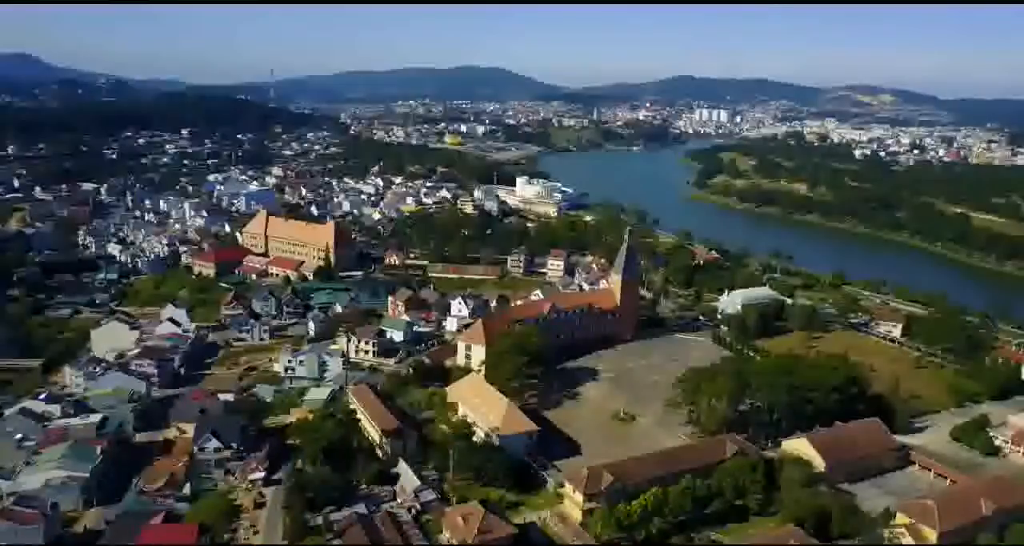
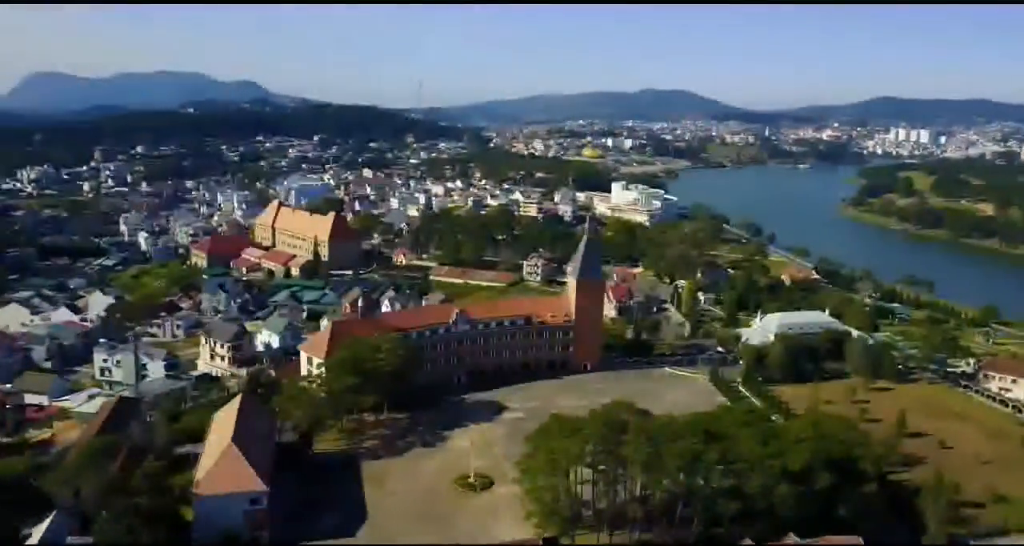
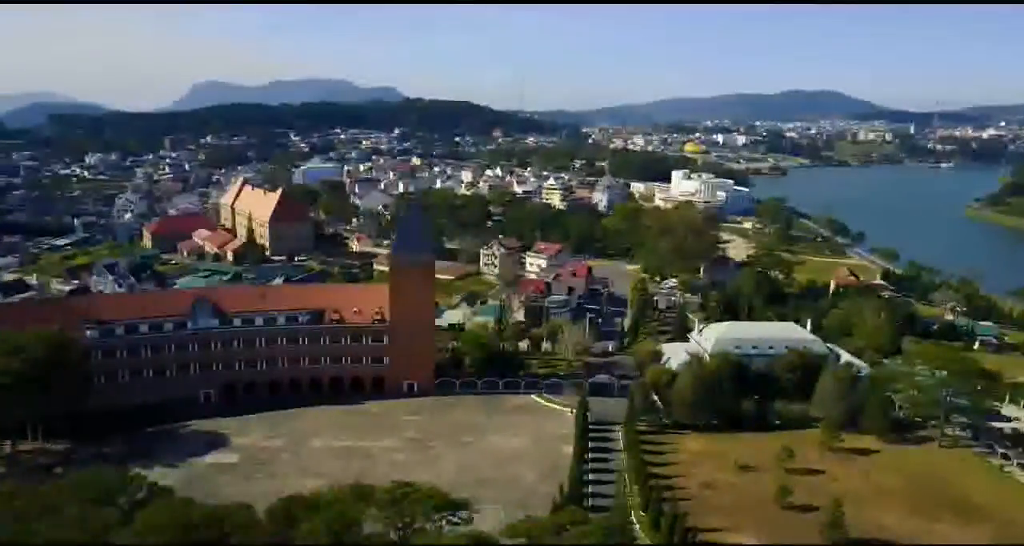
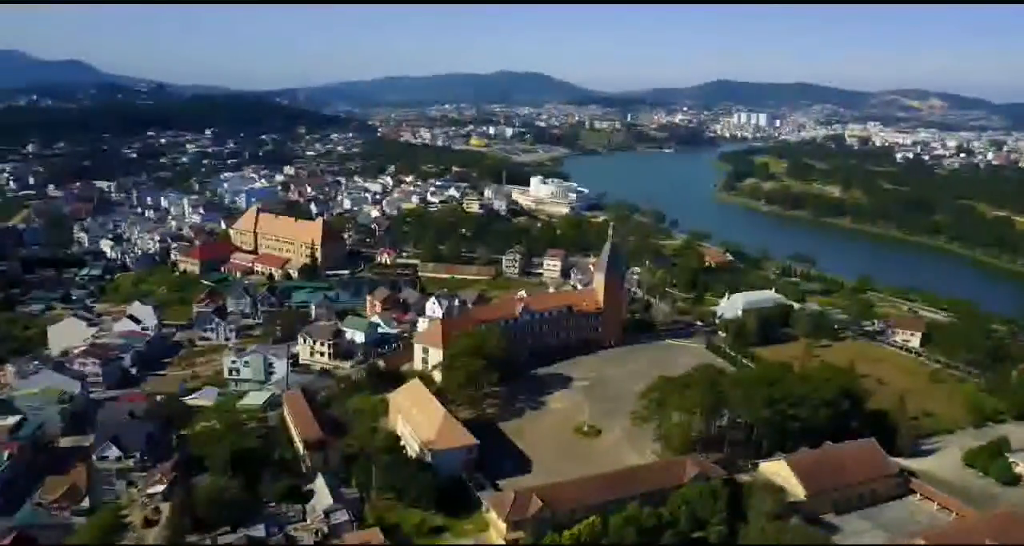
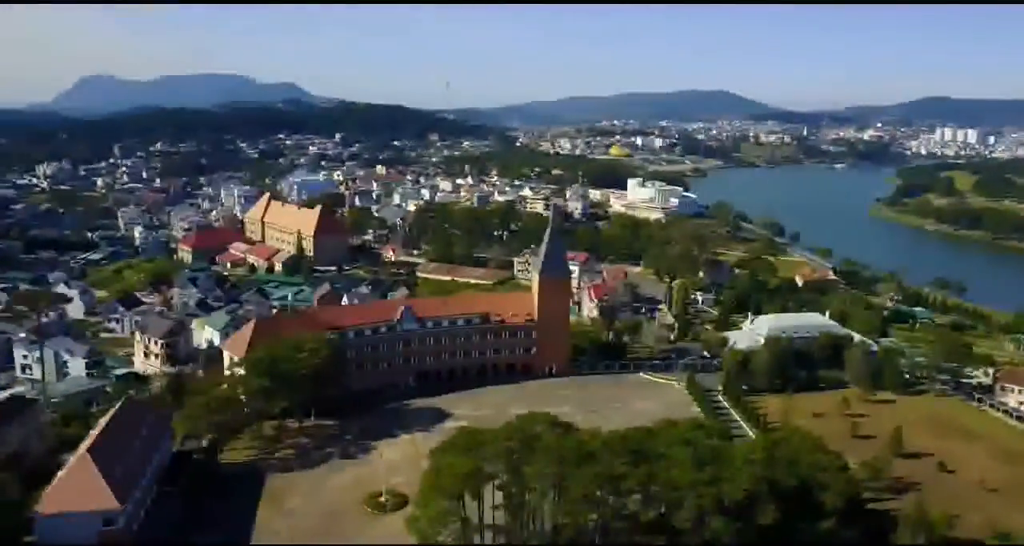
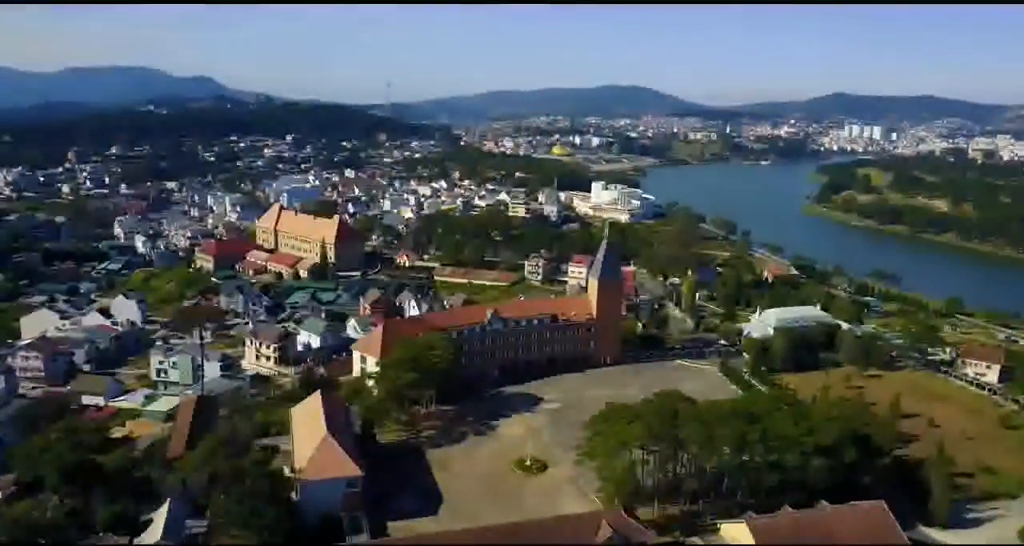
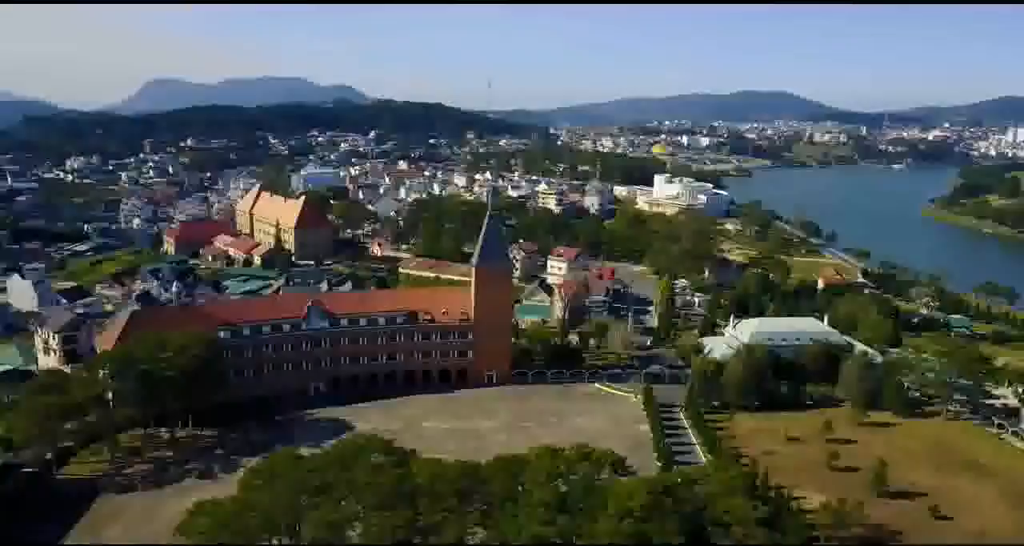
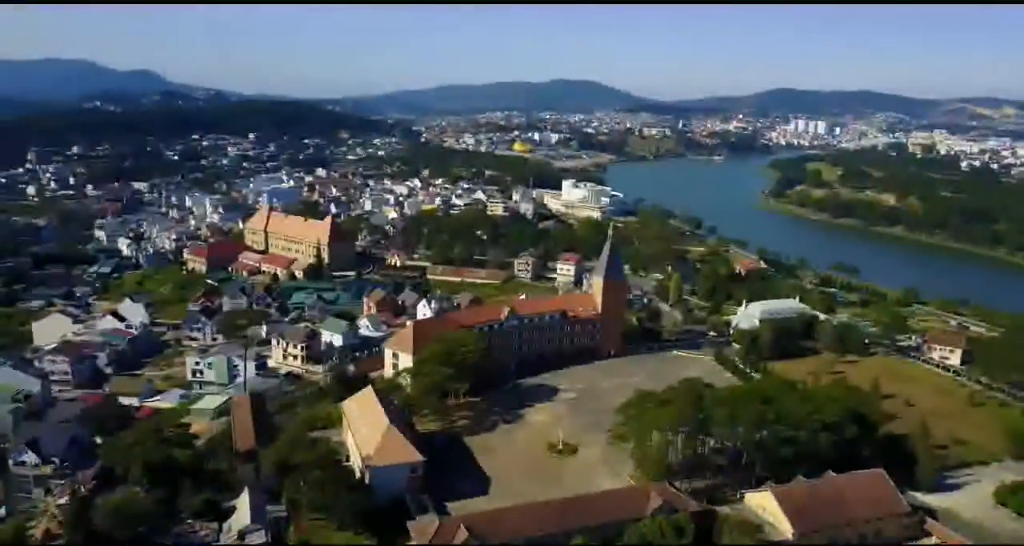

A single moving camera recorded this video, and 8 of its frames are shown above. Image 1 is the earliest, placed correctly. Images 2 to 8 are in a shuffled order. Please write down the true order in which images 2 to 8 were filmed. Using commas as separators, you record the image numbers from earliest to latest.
4, 8, 6, 2, 5, 7, 3
